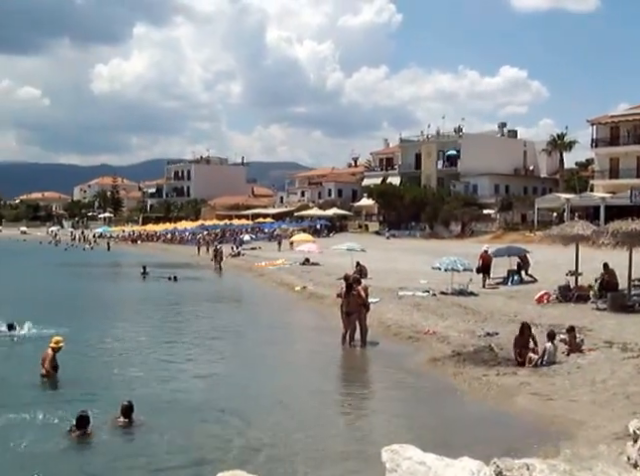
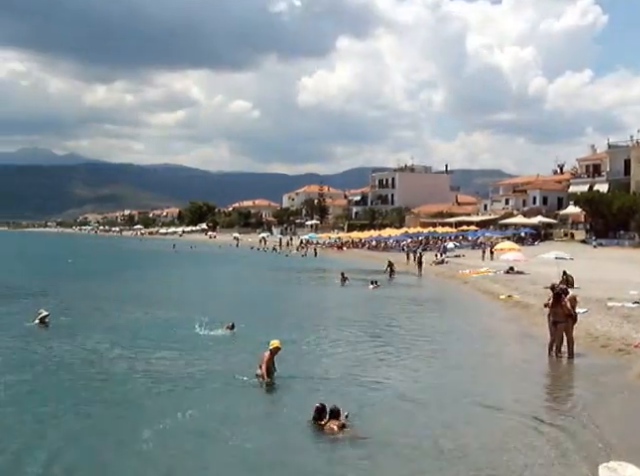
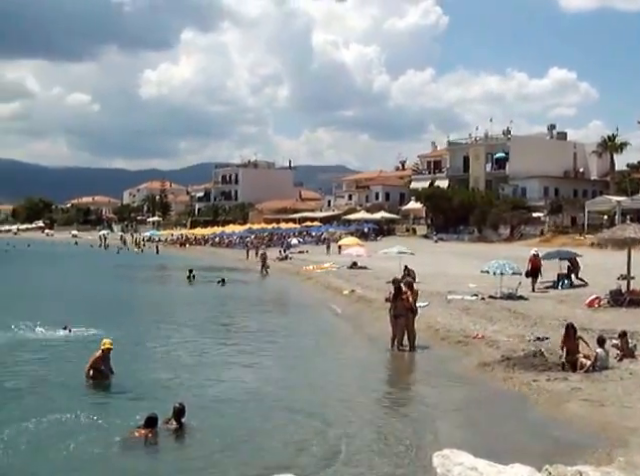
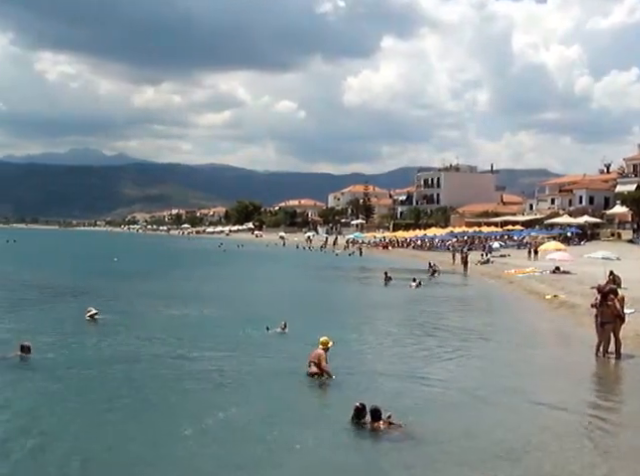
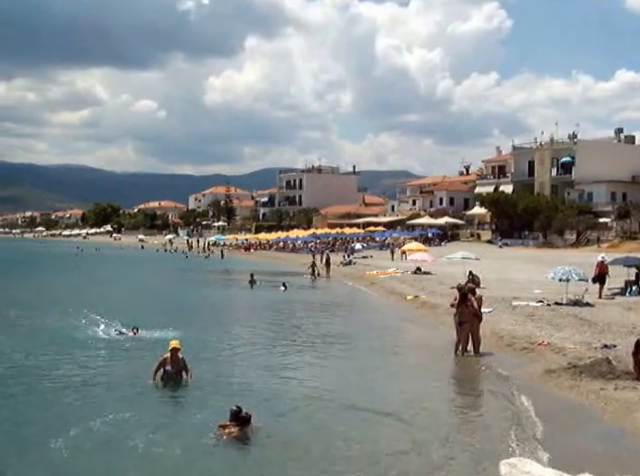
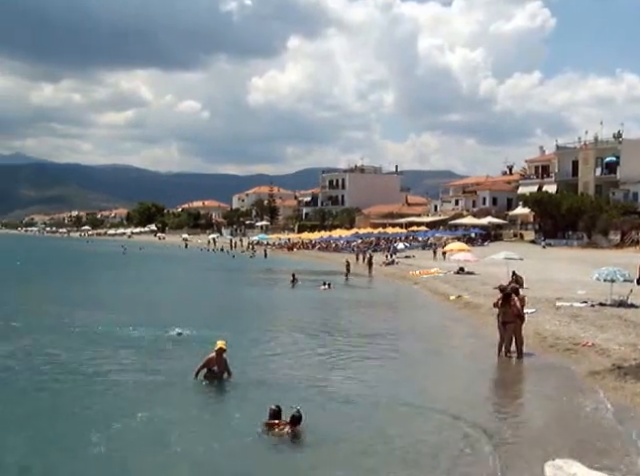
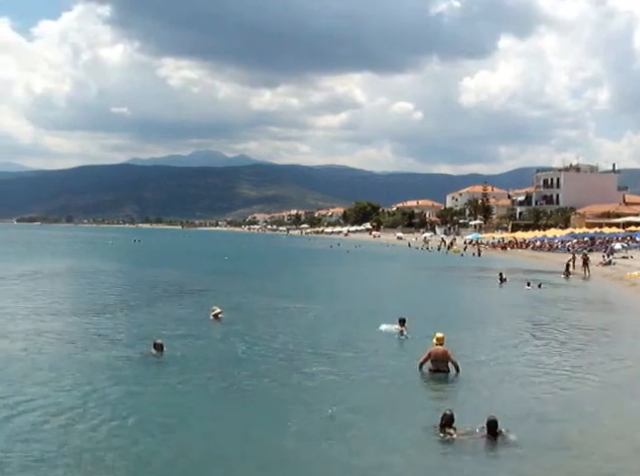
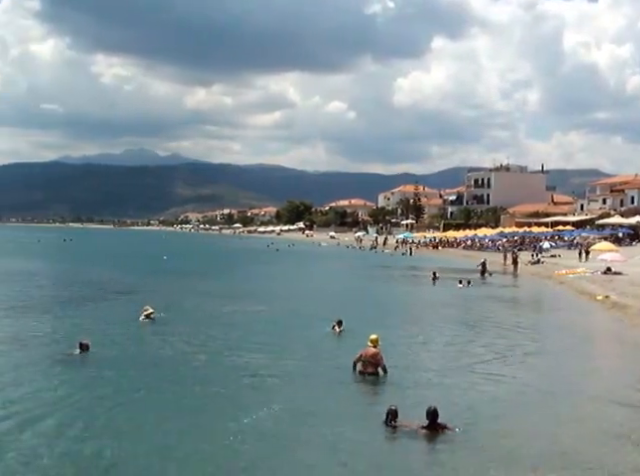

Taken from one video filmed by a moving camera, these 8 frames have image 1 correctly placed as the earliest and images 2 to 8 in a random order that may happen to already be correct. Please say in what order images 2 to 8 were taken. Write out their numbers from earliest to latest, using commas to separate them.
3, 5, 6, 2, 4, 8, 7
